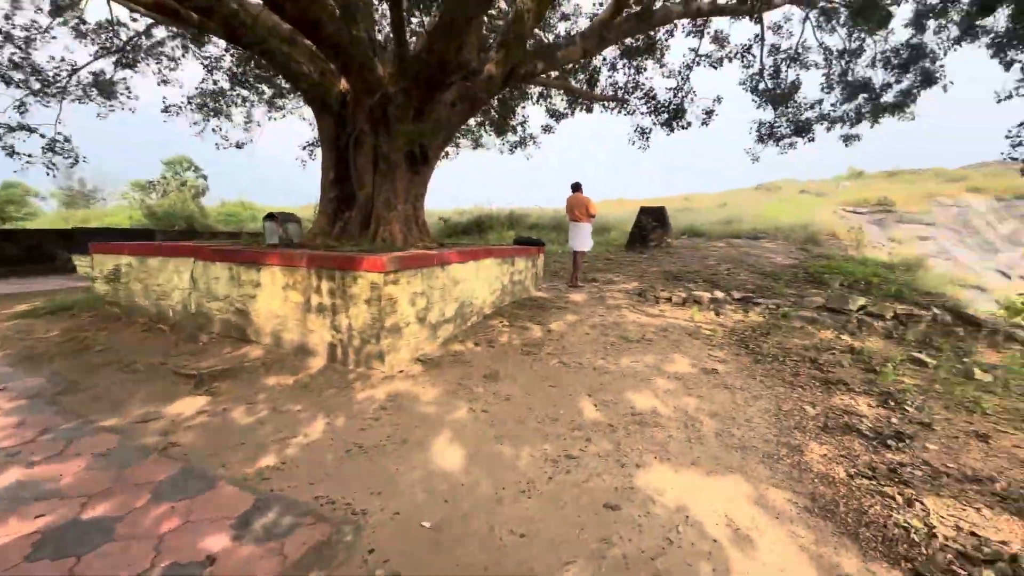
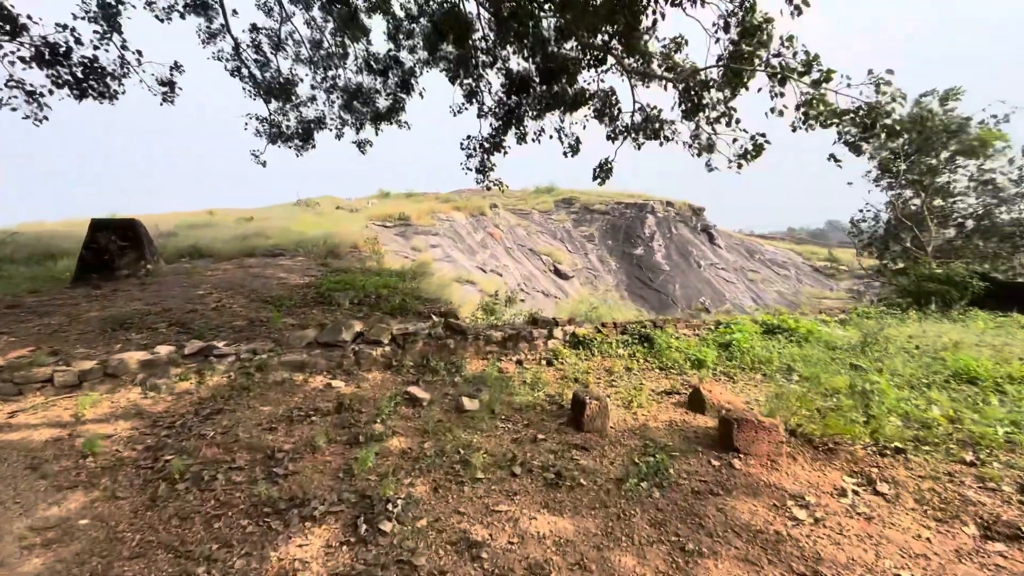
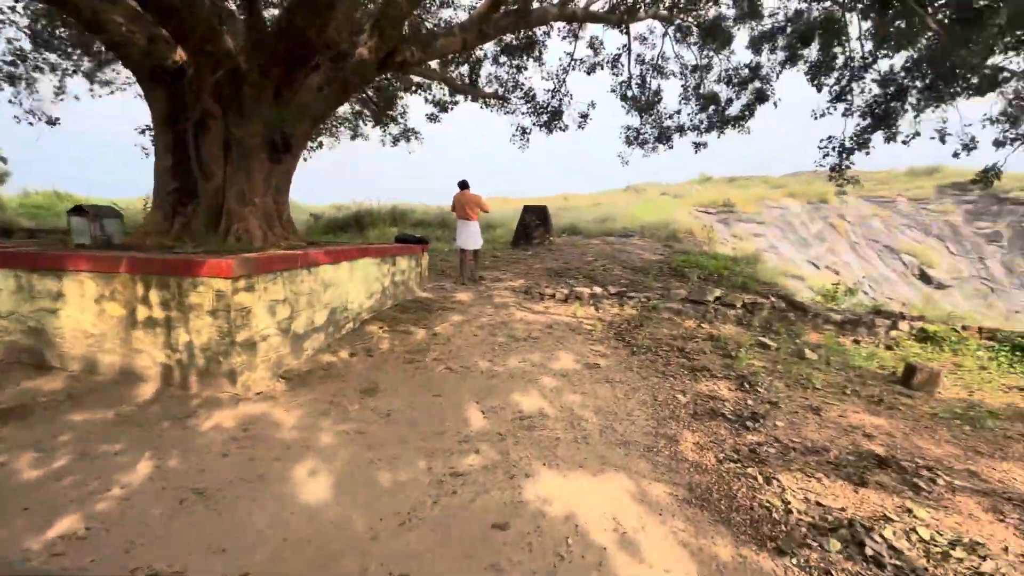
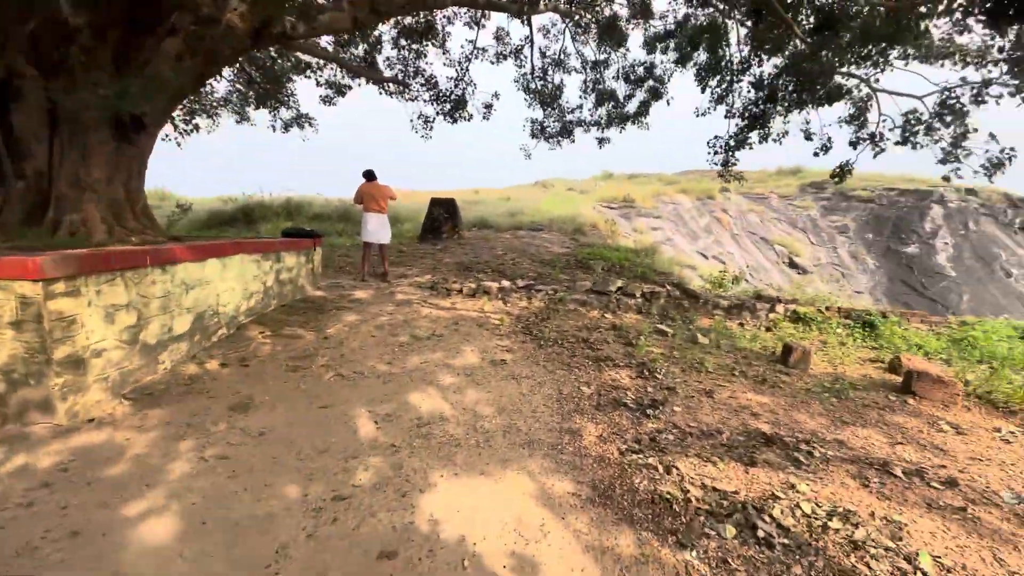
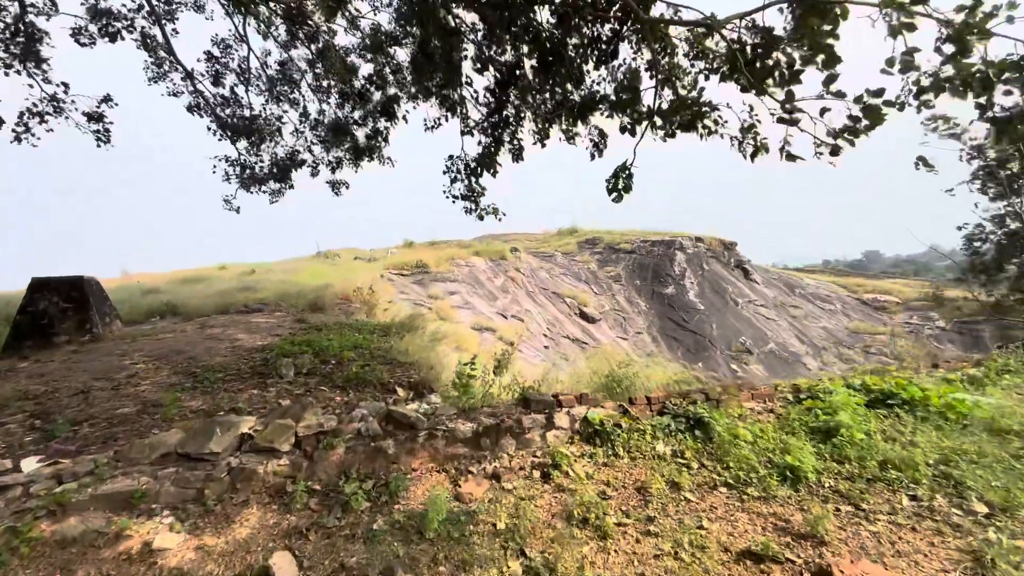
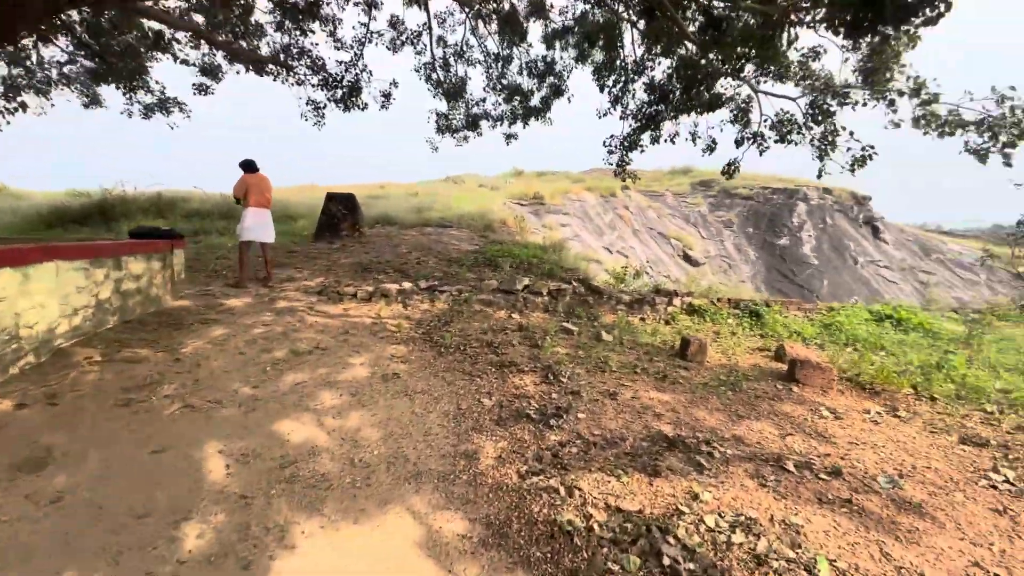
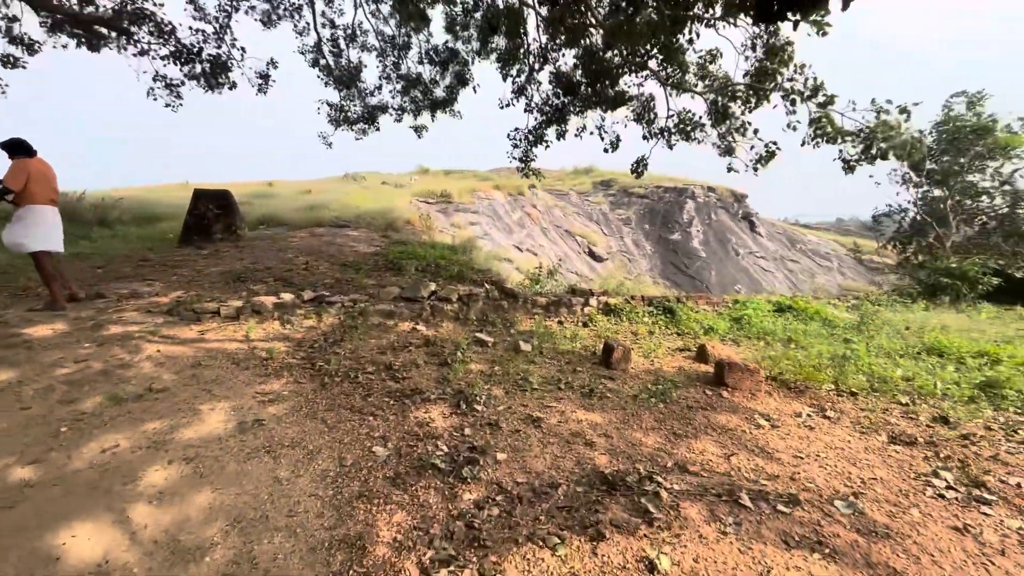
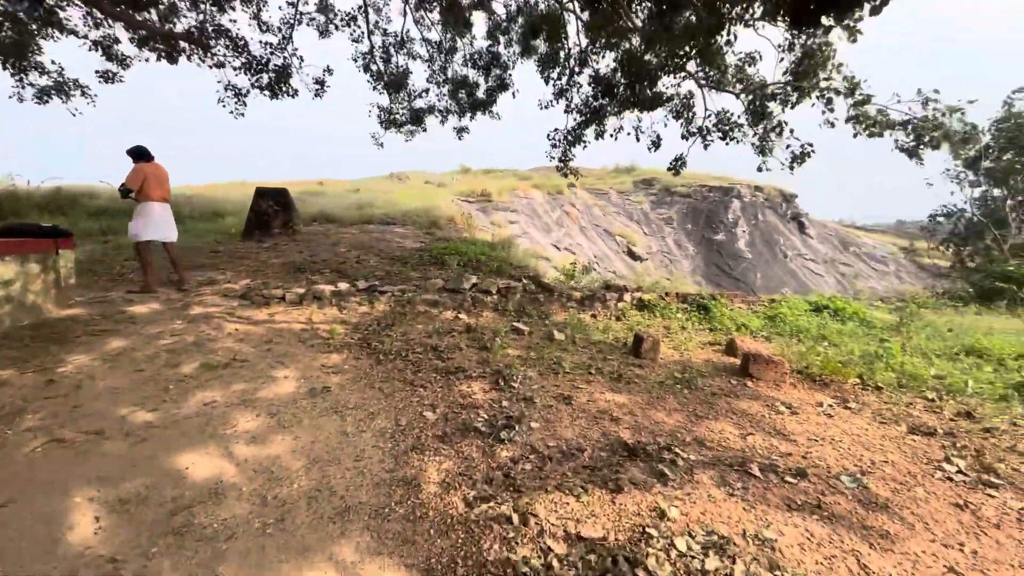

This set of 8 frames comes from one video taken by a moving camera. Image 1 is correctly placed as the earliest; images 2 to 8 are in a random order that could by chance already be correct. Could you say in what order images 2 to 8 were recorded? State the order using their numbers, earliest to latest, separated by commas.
3, 4, 6, 8, 7, 2, 5
